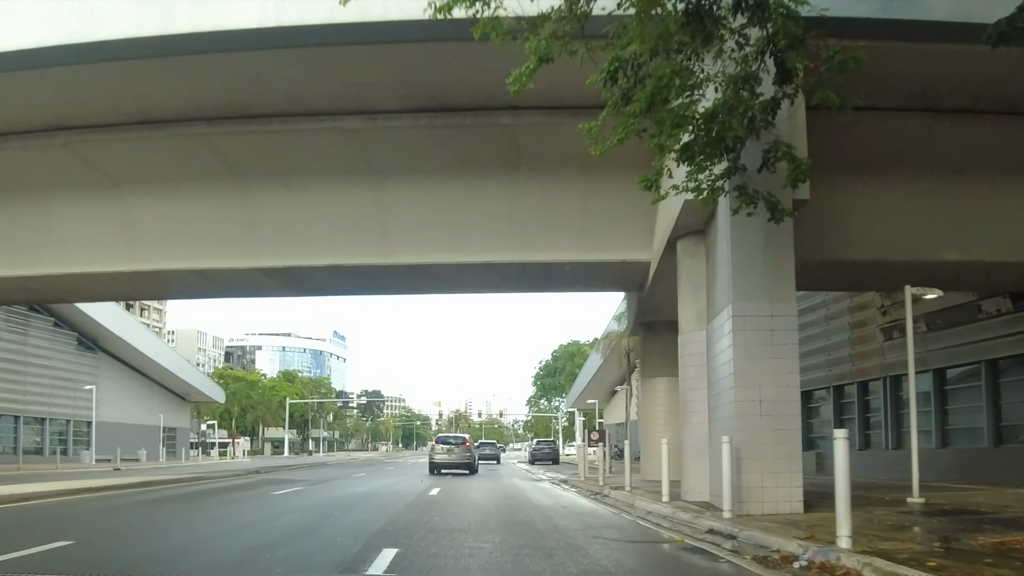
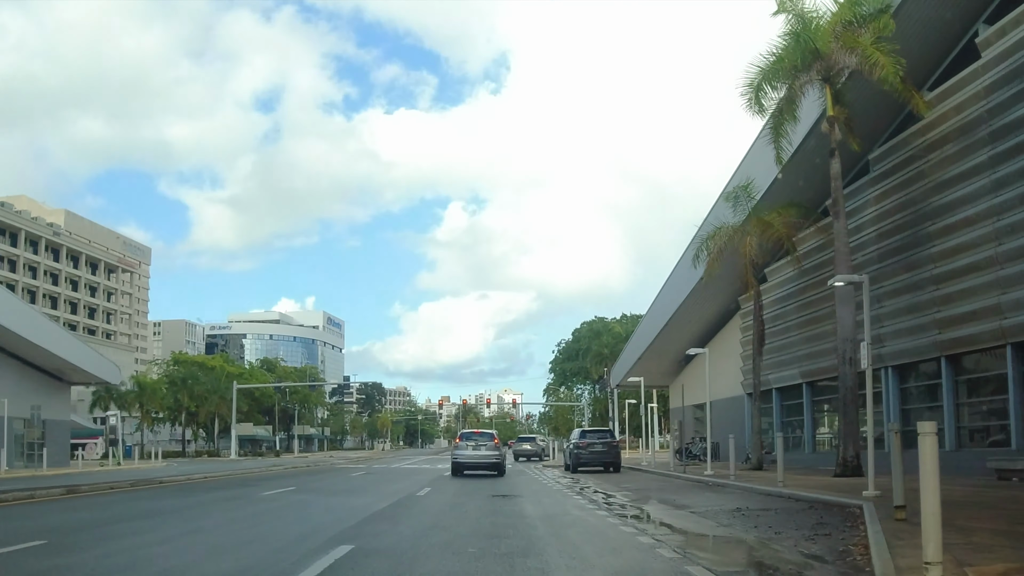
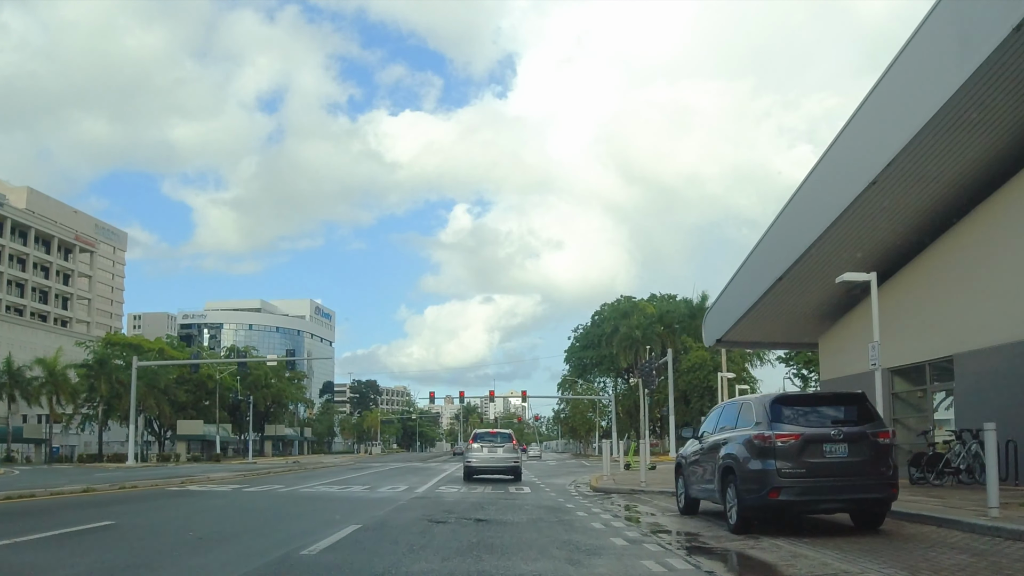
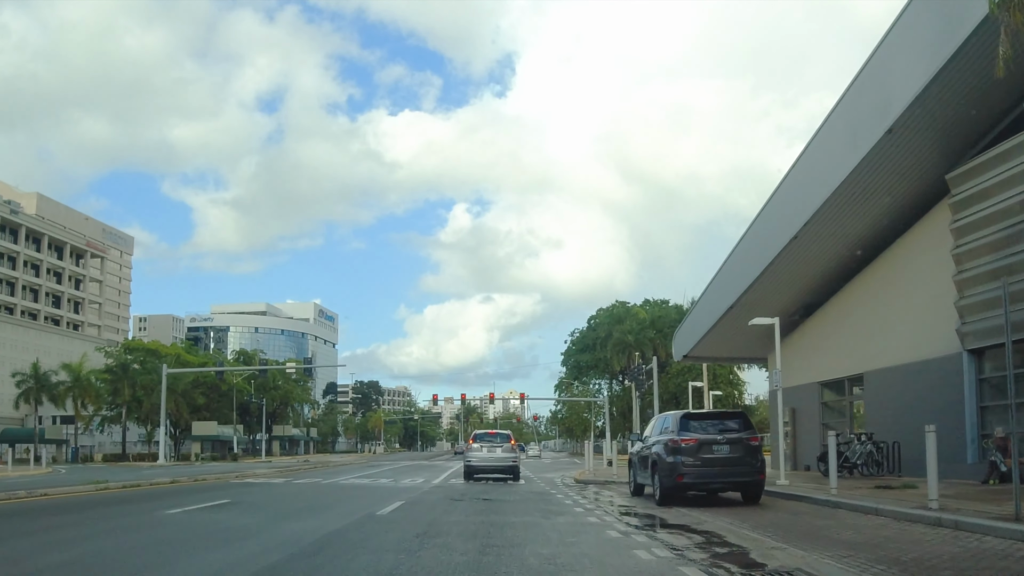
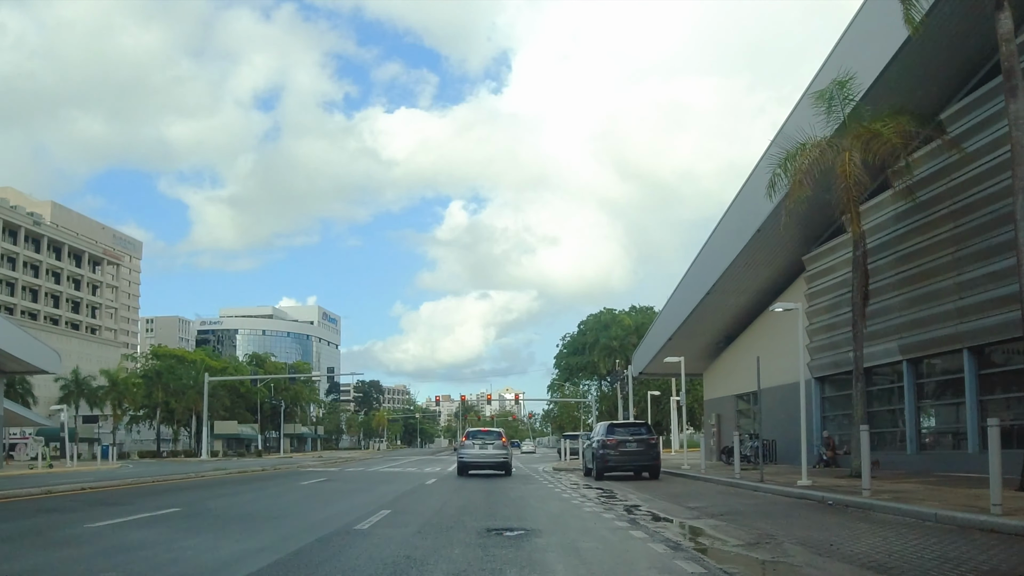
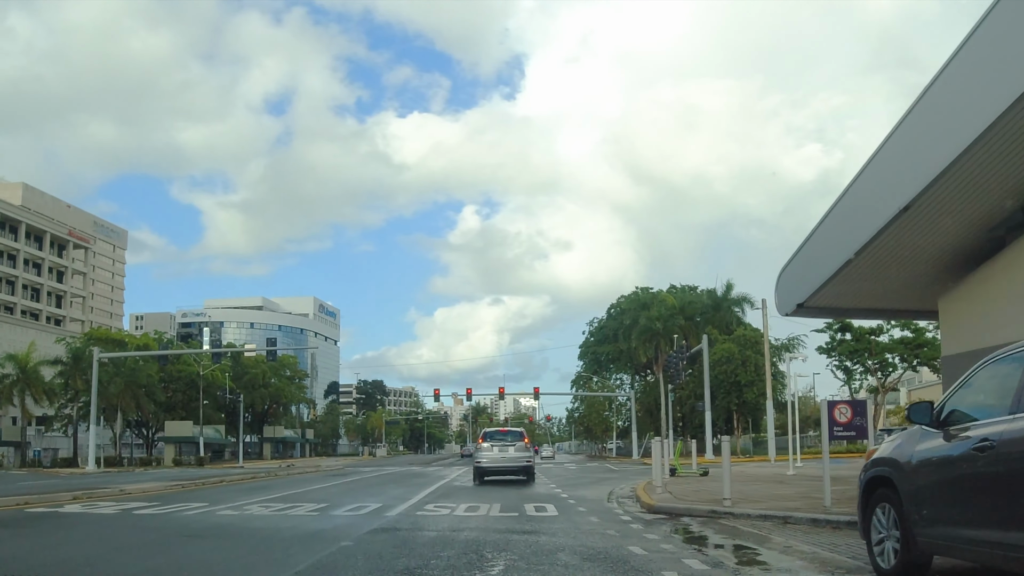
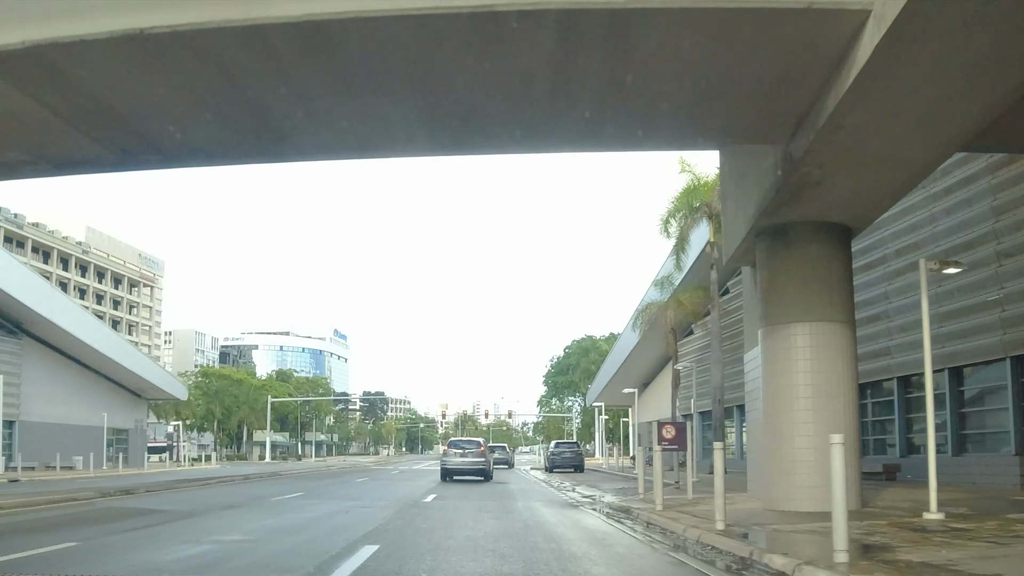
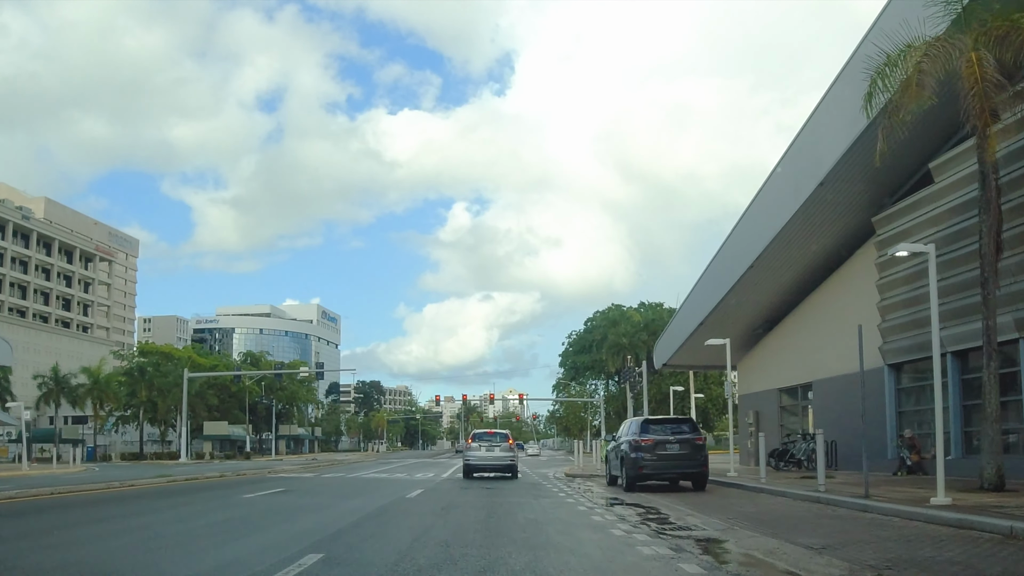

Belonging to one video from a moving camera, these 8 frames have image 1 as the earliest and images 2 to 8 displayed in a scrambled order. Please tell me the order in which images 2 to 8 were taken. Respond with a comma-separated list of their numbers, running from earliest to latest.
7, 2, 5, 8, 4, 3, 6
